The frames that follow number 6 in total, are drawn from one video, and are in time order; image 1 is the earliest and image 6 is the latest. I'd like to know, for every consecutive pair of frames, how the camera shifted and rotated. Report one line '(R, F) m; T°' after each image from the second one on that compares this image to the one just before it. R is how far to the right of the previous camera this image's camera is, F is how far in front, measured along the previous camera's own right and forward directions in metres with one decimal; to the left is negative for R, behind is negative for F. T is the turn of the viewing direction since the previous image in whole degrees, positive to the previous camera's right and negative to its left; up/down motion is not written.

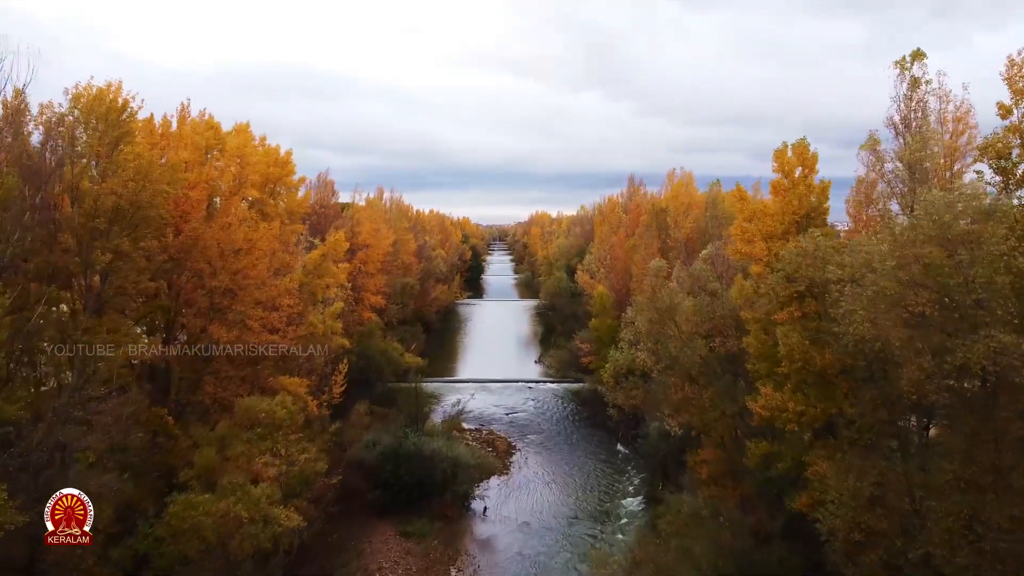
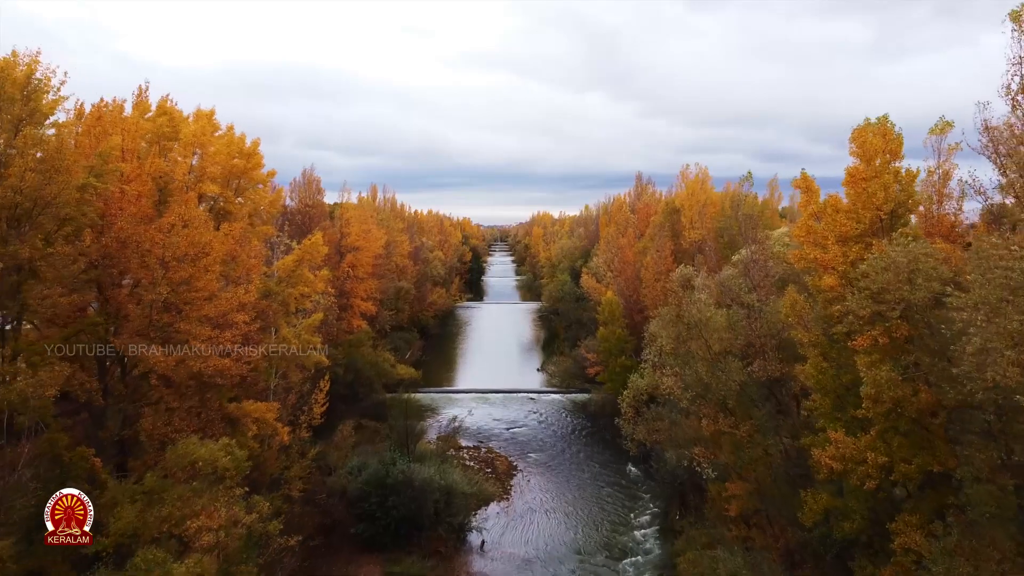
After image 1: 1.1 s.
(0.0, +2.3) m; 0°
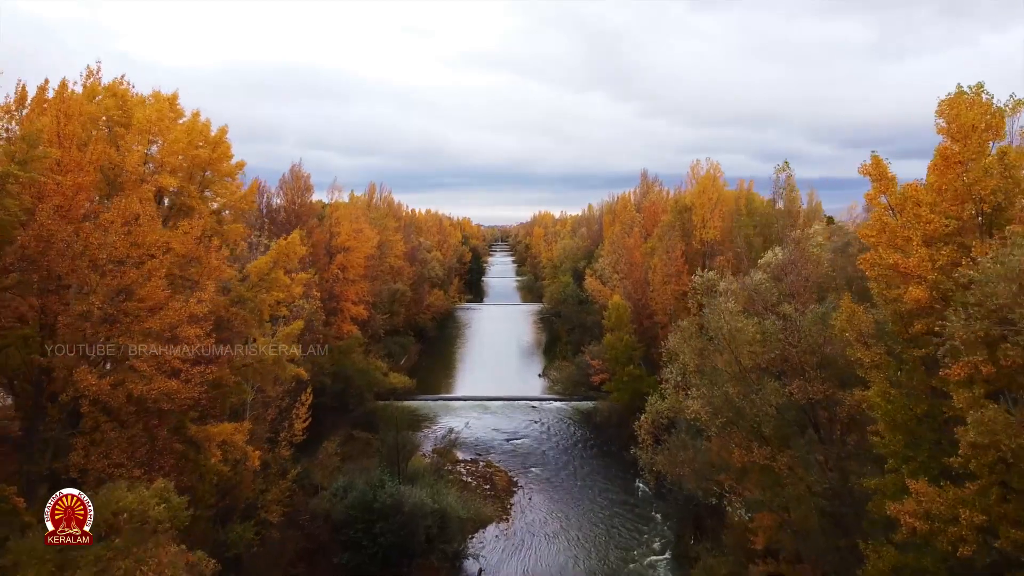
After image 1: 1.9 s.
(0.0, +1.7) m; 0°
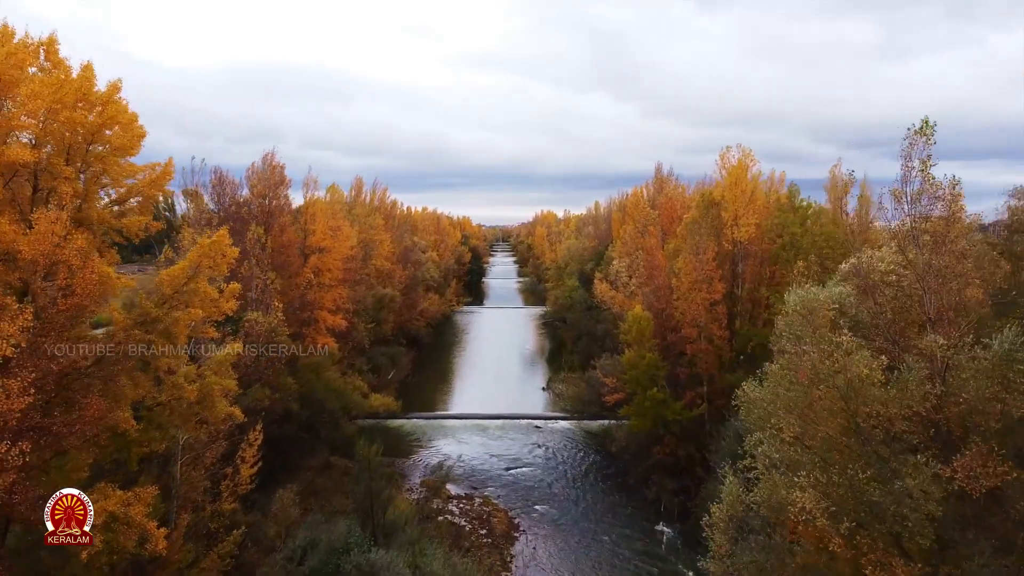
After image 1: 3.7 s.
(0.0, +3.7) m; 0°
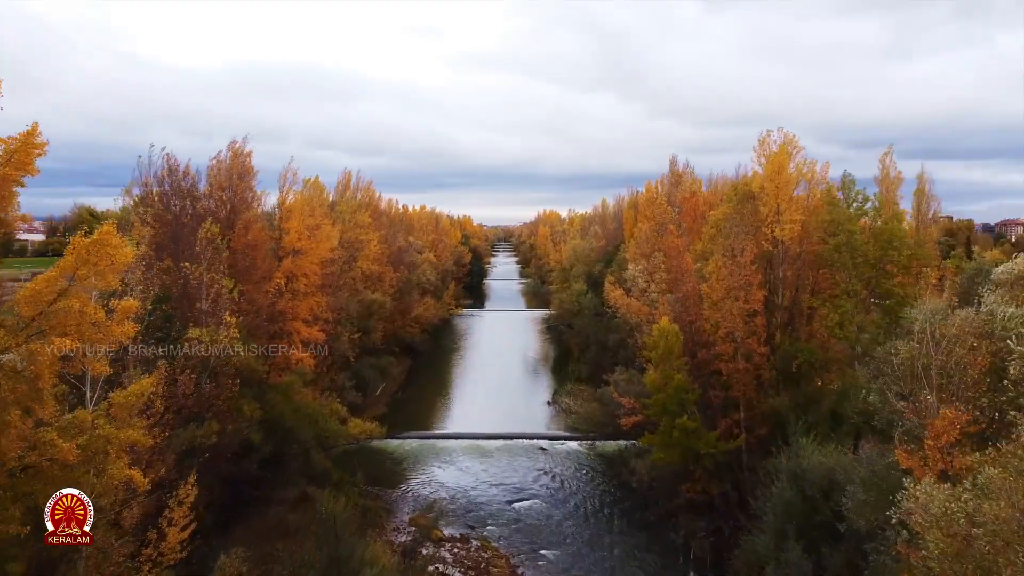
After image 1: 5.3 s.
(-0.1, +3.2) m; 0°
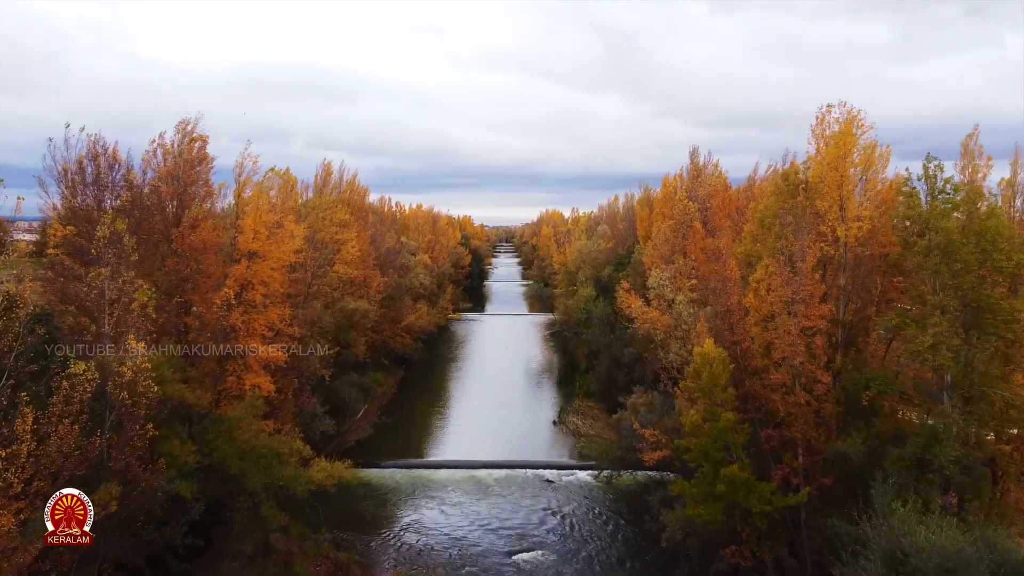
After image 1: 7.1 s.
(0.0, +3.6) m; 0°
